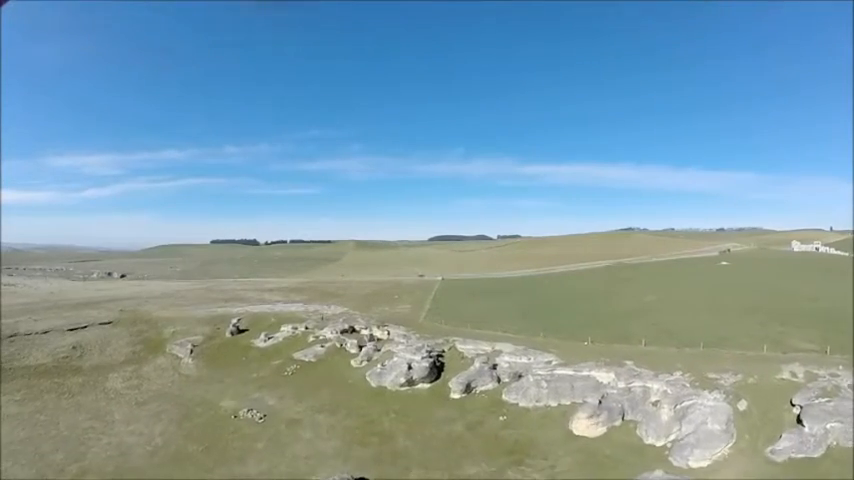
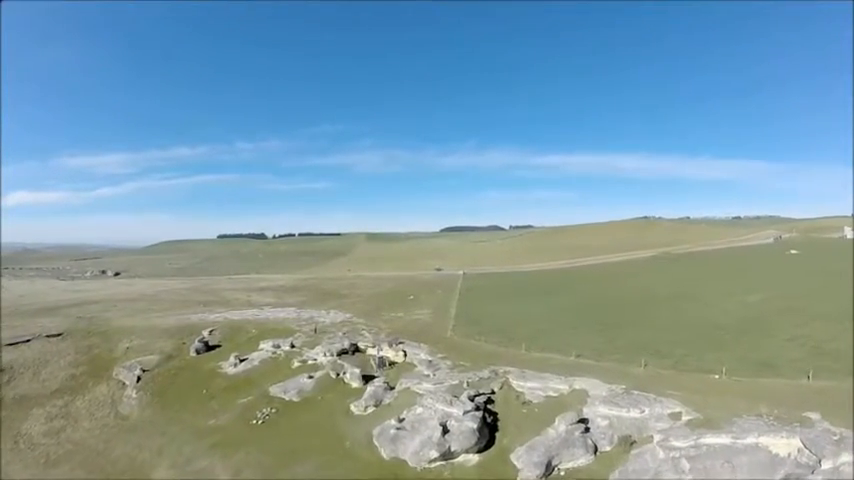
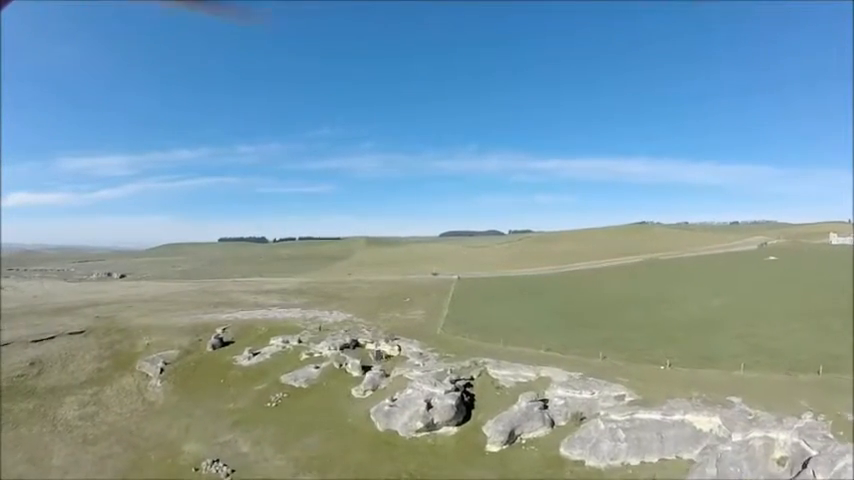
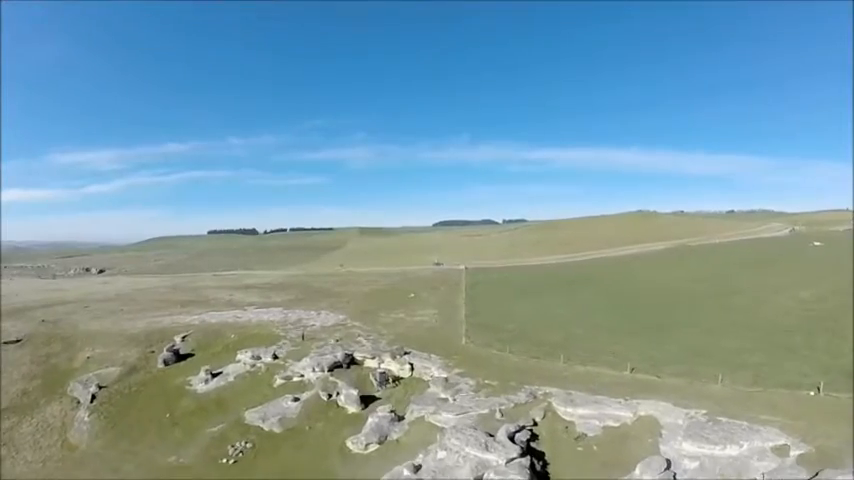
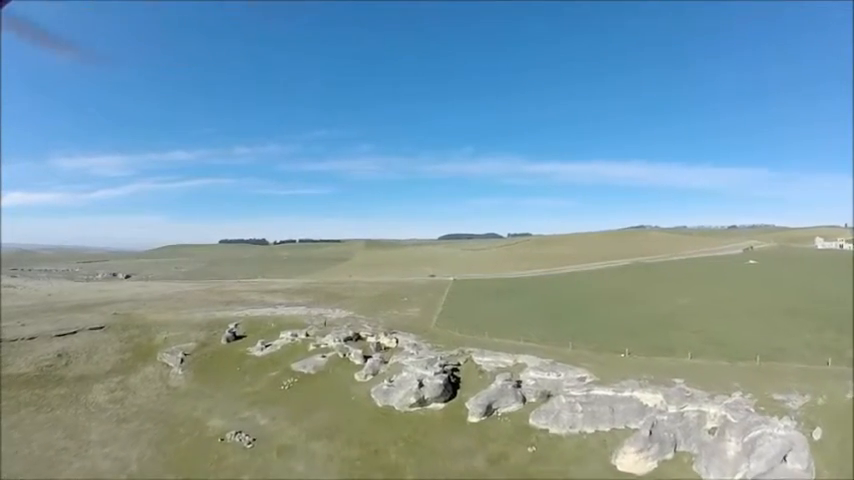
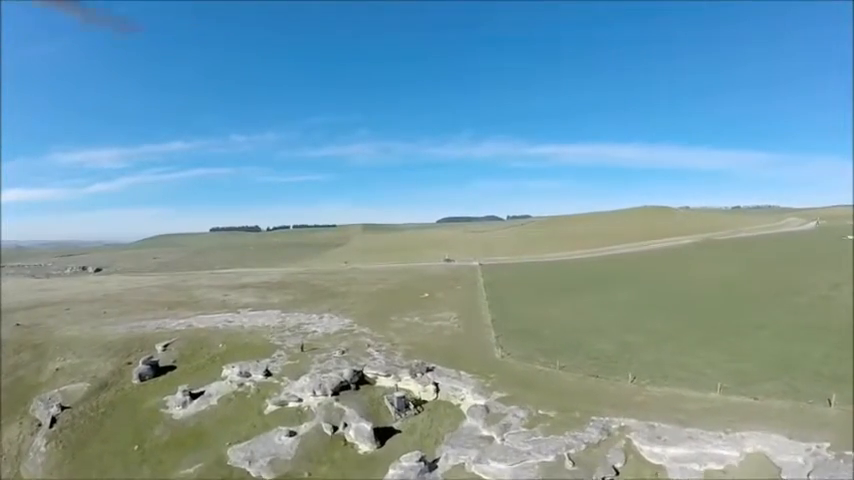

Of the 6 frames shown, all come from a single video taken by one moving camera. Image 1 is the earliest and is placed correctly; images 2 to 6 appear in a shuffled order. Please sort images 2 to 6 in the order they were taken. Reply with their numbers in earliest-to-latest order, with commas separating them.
5, 3, 2, 4, 6
